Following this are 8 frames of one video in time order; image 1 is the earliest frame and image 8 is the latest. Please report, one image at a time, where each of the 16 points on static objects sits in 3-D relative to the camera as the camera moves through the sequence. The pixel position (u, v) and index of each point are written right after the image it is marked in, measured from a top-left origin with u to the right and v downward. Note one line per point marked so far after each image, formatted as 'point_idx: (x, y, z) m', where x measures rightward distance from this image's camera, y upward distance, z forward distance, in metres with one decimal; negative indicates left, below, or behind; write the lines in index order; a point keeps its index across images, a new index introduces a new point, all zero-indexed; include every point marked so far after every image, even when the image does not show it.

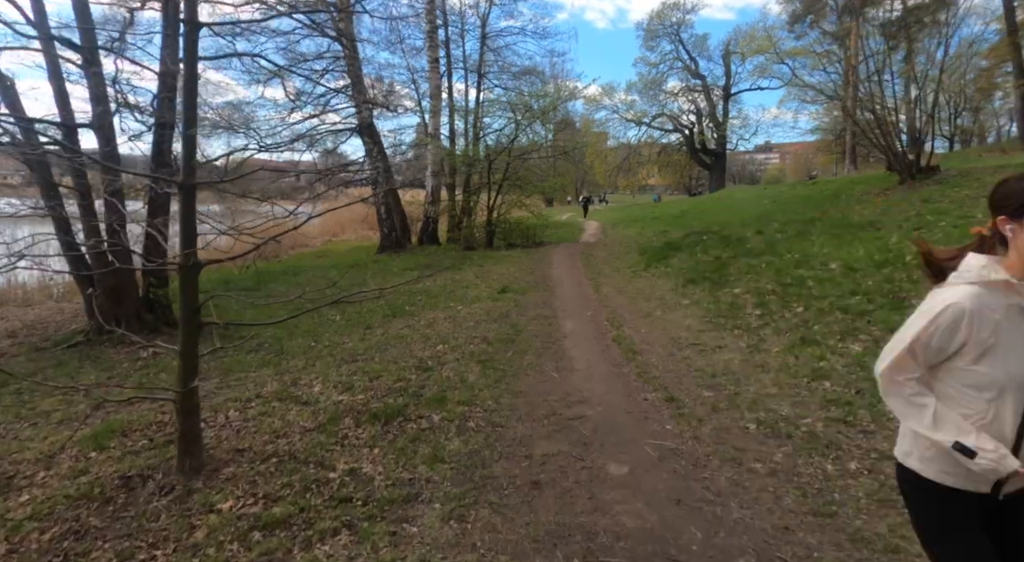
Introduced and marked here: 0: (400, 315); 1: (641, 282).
0: (-2.2, -0.7, +10.5) m
1: (+2.7, 0.0, +11.3) m
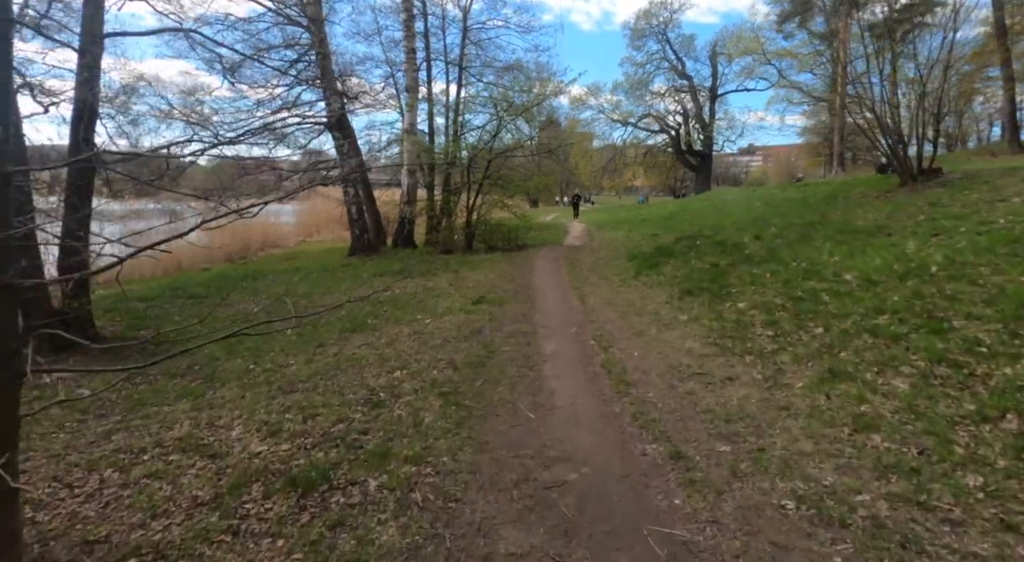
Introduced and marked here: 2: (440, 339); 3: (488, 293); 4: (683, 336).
0: (-2.6, -0.9, +9.3) m
1: (+2.2, -0.2, +10.2) m
2: (-1.1, -0.9, +8.4) m
3: (-0.5, -0.3, +11.6) m
4: (+2.2, -0.7, +7.2) m
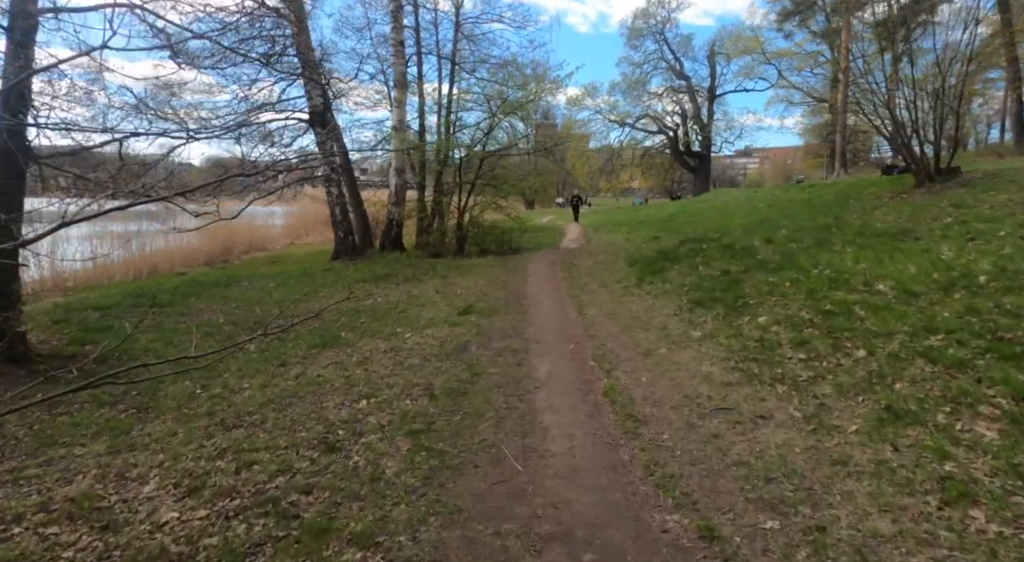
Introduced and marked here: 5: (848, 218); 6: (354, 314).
0: (-2.7, -1.0, +8.3) m
1: (+2.1, -0.4, +9.2) m
2: (-1.3, -1.1, +7.4) m
3: (-0.7, -0.4, +10.6) m
4: (+2.1, -0.9, +6.2) m
5: (+8.2, +1.5, +13.3) m
6: (-3.0, -0.6, +10.5) m
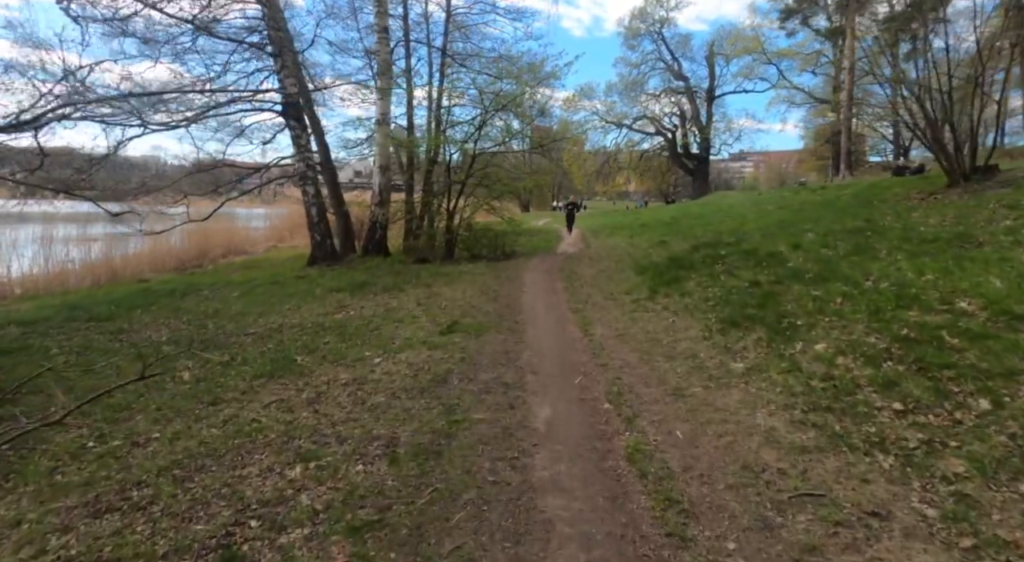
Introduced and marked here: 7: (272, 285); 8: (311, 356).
0: (-2.8, -1.2, +6.7) m
1: (+2.0, -0.6, +7.7) m
2: (-1.4, -1.2, +5.8) m
3: (-0.8, -0.6, +9.1) m
4: (+2.0, -1.0, +4.6) m
5: (+8.0, +1.3, +11.9) m
6: (-3.1, -0.8, +8.9) m
7: (-6.0, -0.1, +13.7) m
8: (-2.8, -1.0, +7.6) m
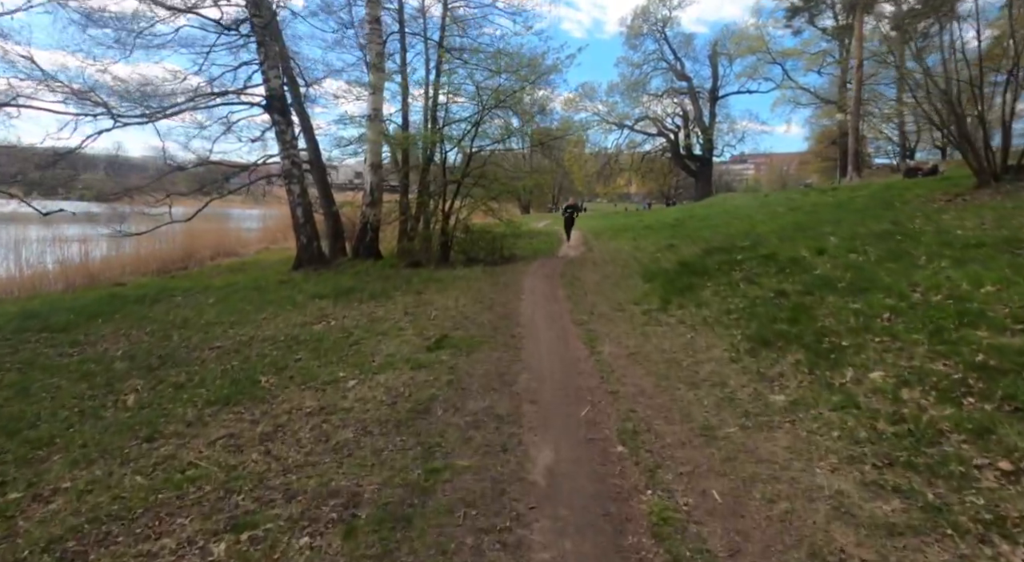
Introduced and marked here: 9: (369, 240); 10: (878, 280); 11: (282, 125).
0: (-2.9, -1.3, +5.8) m
1: (+1.9, -0.7, +6.8) m
2: (-1.4, -1.3, +4.9) m
3: (-0.9, -0.8, +8.1) m
4: (+2.0, -1.2, +3.7) m
5: (+8.0, +1.1, +10.9) m
6: (-3.2, -1.0, +8.0) m
7: (-6.1, -0.2, +12.8) m
8: (-2.9, -1.2, +6.7) m
9: (-4.5, +1.3, +17.3) m
10: (+4.9, 0.0, +7.3) m
11: (-6.2, +4.2, +14.8) m
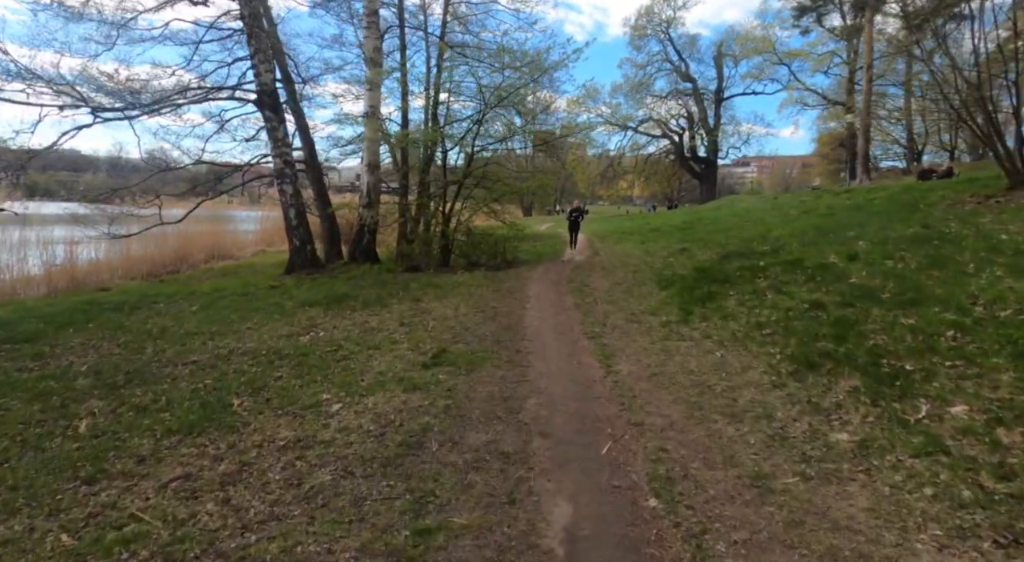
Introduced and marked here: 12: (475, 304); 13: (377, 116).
0: (-2.8, -1.4, +5.0) m
1: (+2.0, -0.8, +6.0) m
2: (-1.3, -1.4, +4.1) m
3: (-0.8, -0.9, +7.4) m
4: (+2.0, -1.3, +2.9) m
5: (+8.0, +1.0, +10.1) m
6: (-3.1, -1.1, +7.2) m
7: (-6.0, -0.4, +12.0) m
8: (-2.8, -1.3, +5.9) m
9: (-4.4, +1.1, +16.6) m
10: (+5.0, -0.1, +6.6) m
11: (-6.1, +4.1, +14.1) m
12: (-0.7, -0.4, +10.1) m
13: (-4.0, +4.9, +16.1) m
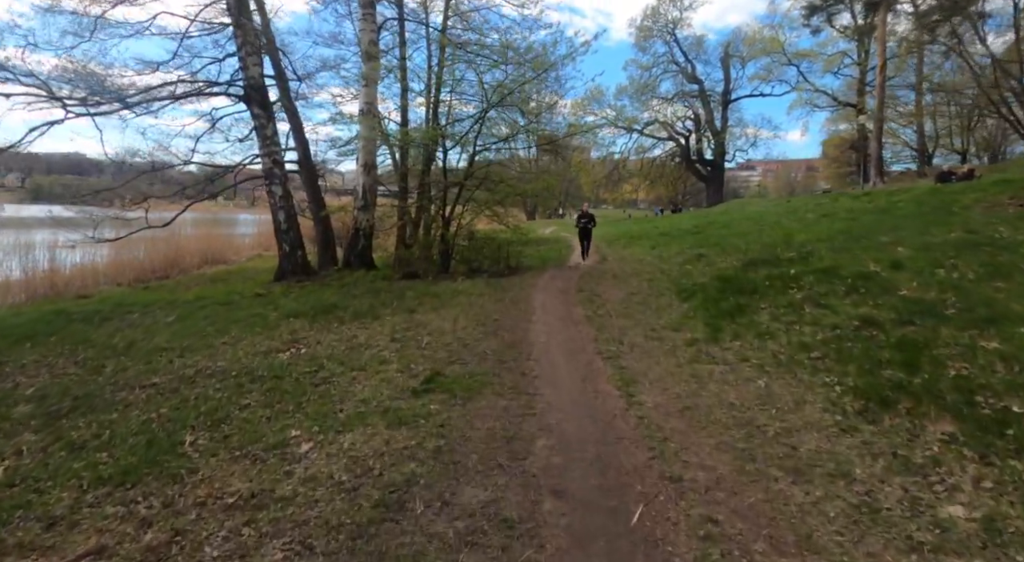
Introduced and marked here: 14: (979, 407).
0: (-2.8, -1.5, +4.1) m
1: (+2.0, -1.0, +5.1) m
2: (-1.3, -1.6, +3.2) m
3: (-0.7, -1.0, +6.4) m
4: (+2.0, -1.4, +2.0) m
5: (+8.1, +0.8, +9.2) m
6: (-3.1, -1.2, +6.3) m
7: (-5.9, -0.5, +11.1) m
8: (-2.8, -1.4, +5.0) m
9: (-4.3, +0.9, +15.7) m
10: (+5.0, -0.2, +5.6) m
11: (-6.0, +3.9, +13.2) m
12: (-0.6, -0.6, +9.2) m
13: (-3.9, +4.7, +15.2) m
14: (+3.3, -0.8, +3.9) m
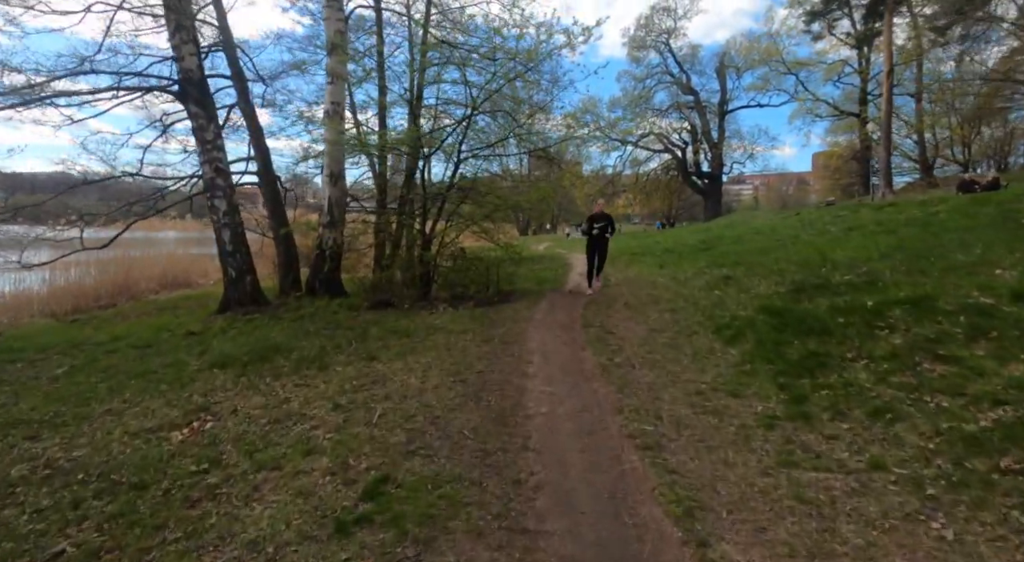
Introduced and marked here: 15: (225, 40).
0: (-2.9, -1.9, +1.8) m
1: (+1.9, -1.3, +2.8) m
2: (-1.4, -1.9, +0.9) m
3: (-0.8, -1.4, +4.2) m
4: (+2.0, -1.6, -0.2) m
5: (+8.0, +0.4, +7.1) m
6: (-3.2, -1.6, +4.0) m
7: (-6.1, -1.1, +8.8) m
8: (-2.8, -1.8, +2.7) m
9: (-4.5, +0.2, +13.4) m
10: (+4.9, -0.6, +3.5) m
11: (-6.2, +3.2, +11.0) m
12: (-0.8, -1.1, +7.0) m
13: (-4.2, +4.0, +13.1) m
14: (+3.2, -1.1, +1.7) m
15: (-8.1, +6.8, +15.4) m
